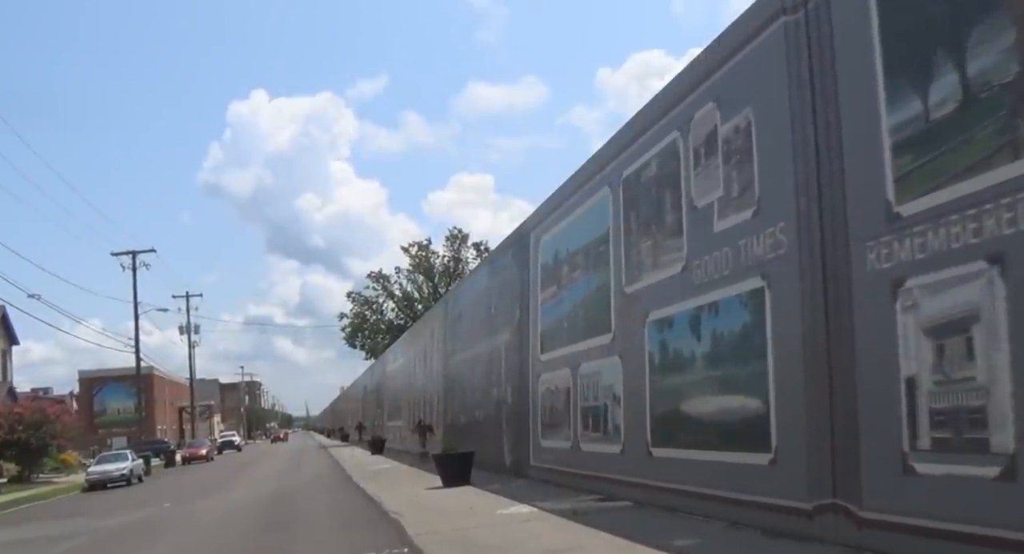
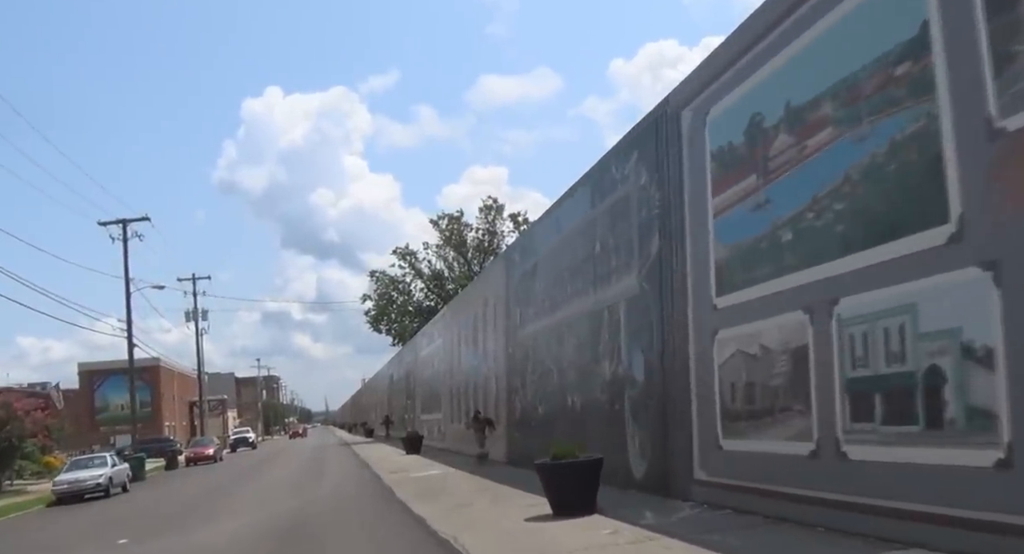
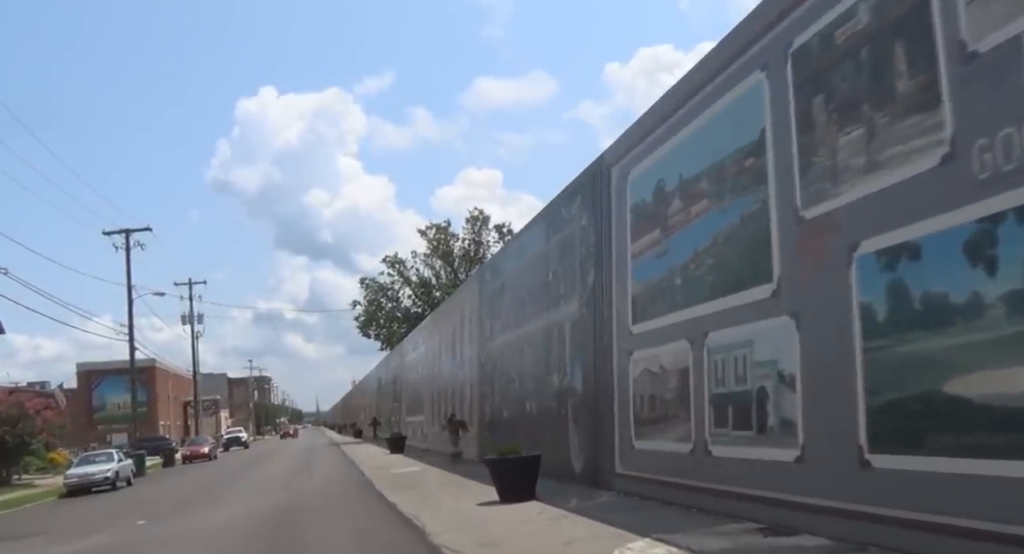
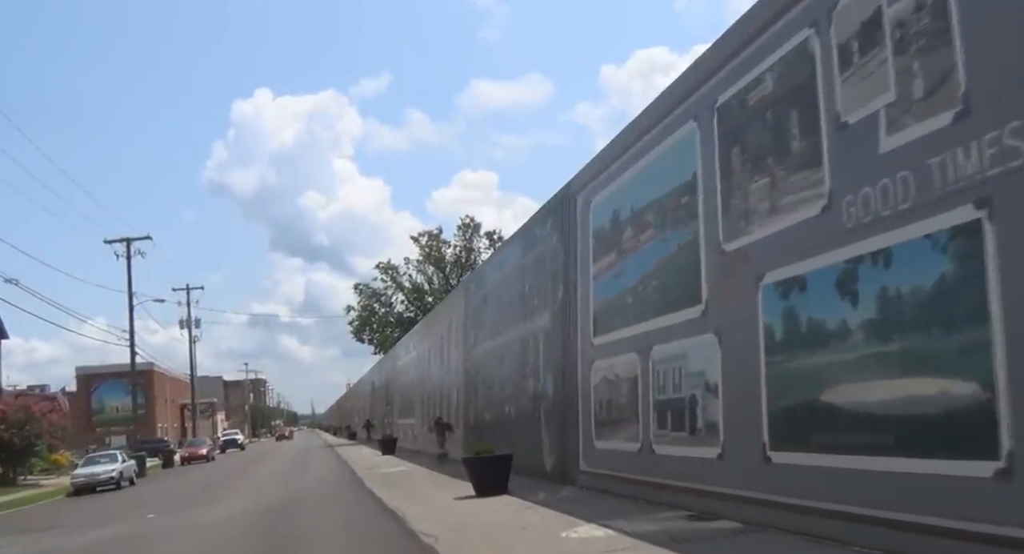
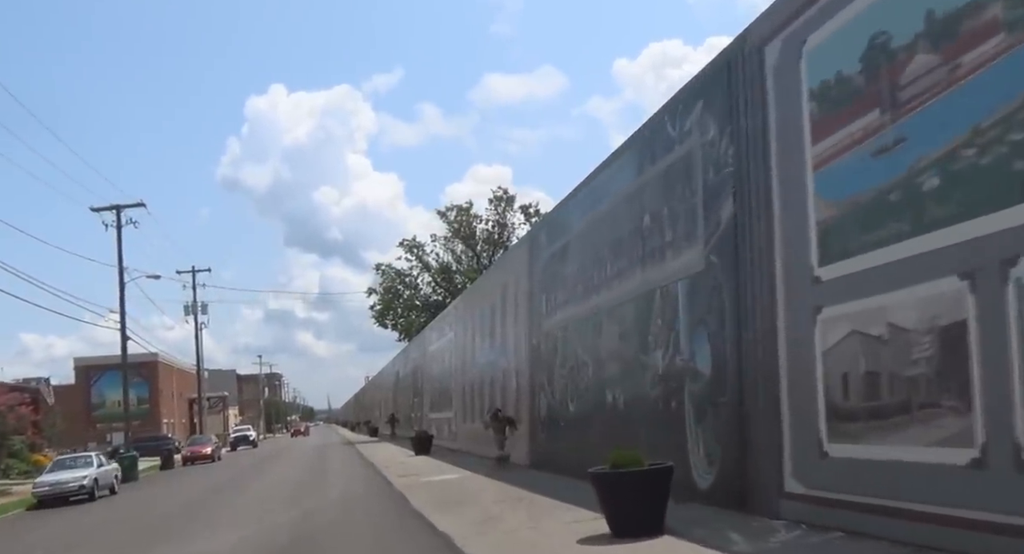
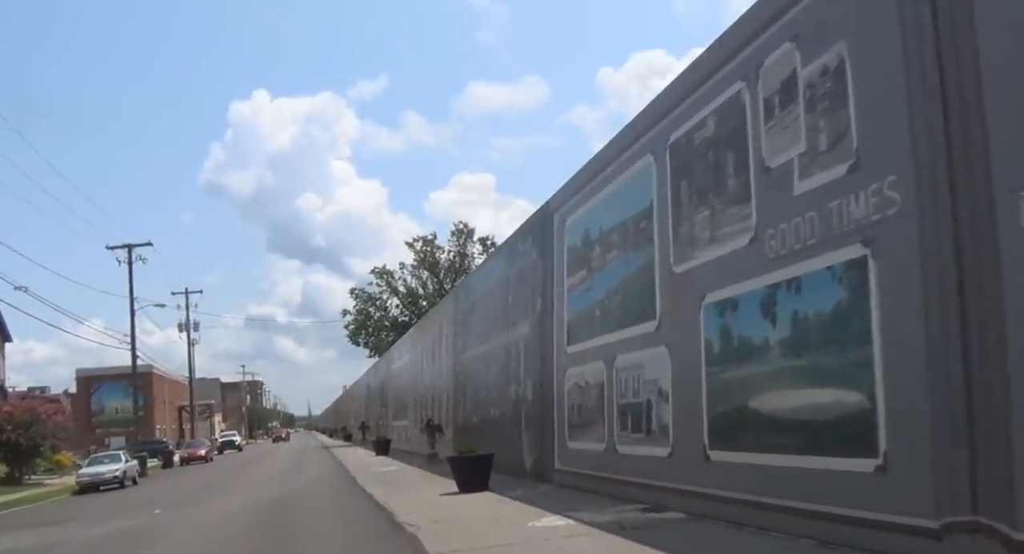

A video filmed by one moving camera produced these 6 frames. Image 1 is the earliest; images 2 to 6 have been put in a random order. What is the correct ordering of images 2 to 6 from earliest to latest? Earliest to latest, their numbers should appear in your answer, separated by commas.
6, 4, 3, 2, 5
